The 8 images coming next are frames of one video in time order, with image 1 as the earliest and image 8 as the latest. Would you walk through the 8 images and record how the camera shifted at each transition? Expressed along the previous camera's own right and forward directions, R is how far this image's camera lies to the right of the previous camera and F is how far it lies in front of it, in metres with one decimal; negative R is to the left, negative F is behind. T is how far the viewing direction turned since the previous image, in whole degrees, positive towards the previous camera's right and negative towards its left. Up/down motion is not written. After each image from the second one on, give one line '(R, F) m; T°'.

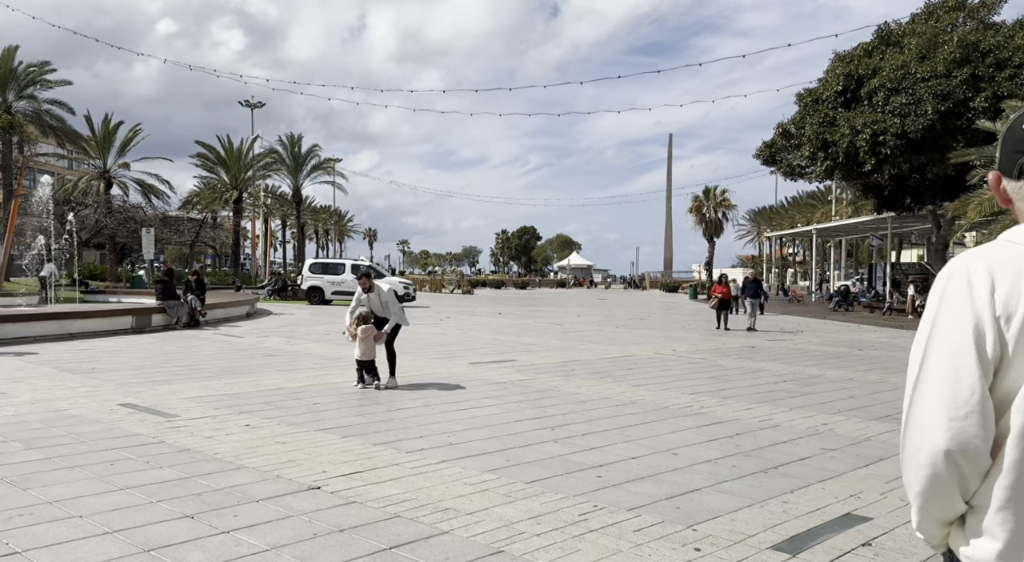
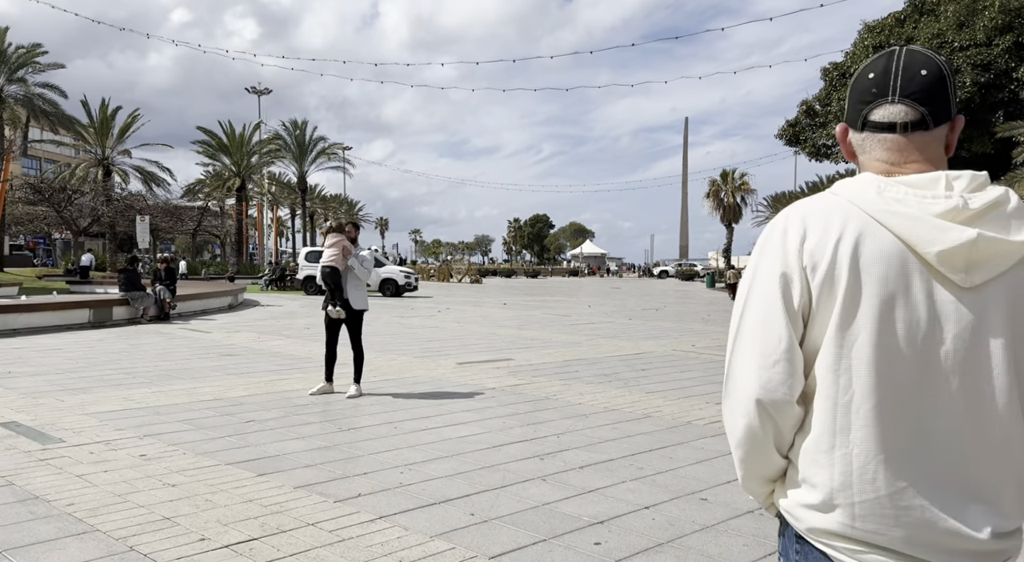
(+0.2, +1.7) m; -1°
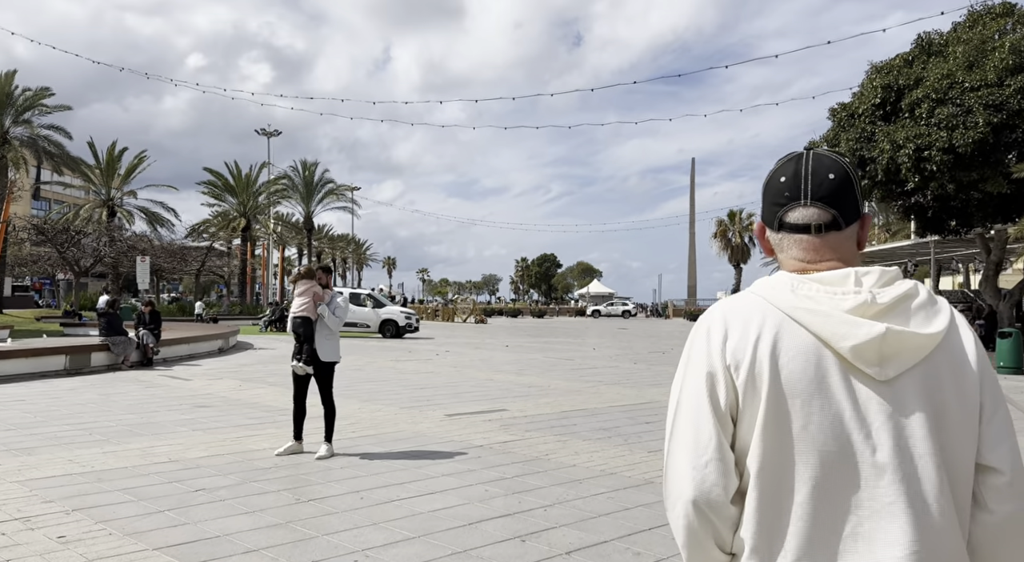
(+0.2, +0.7) m; -1°
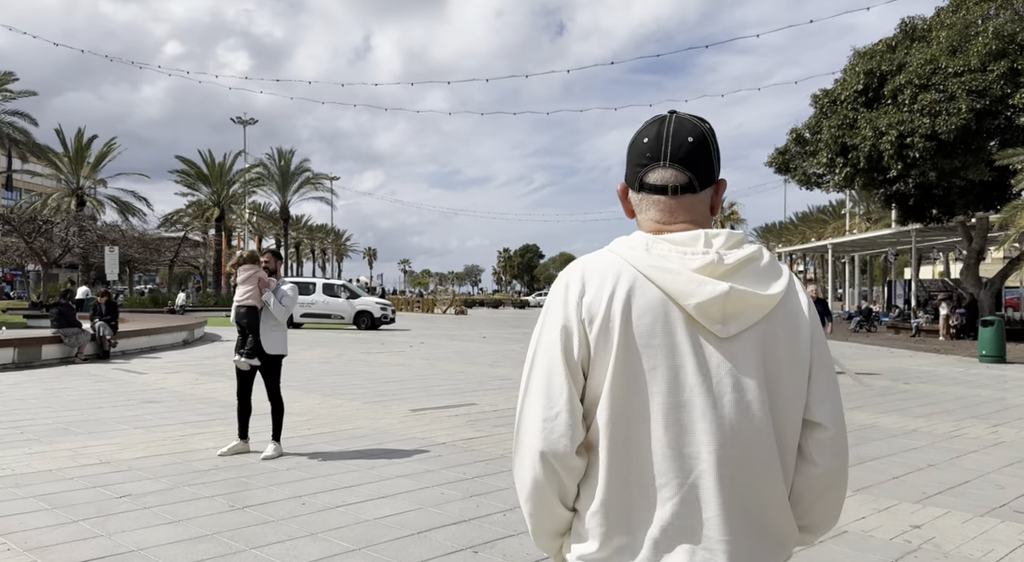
(+0.2, +0.5) m; +1°
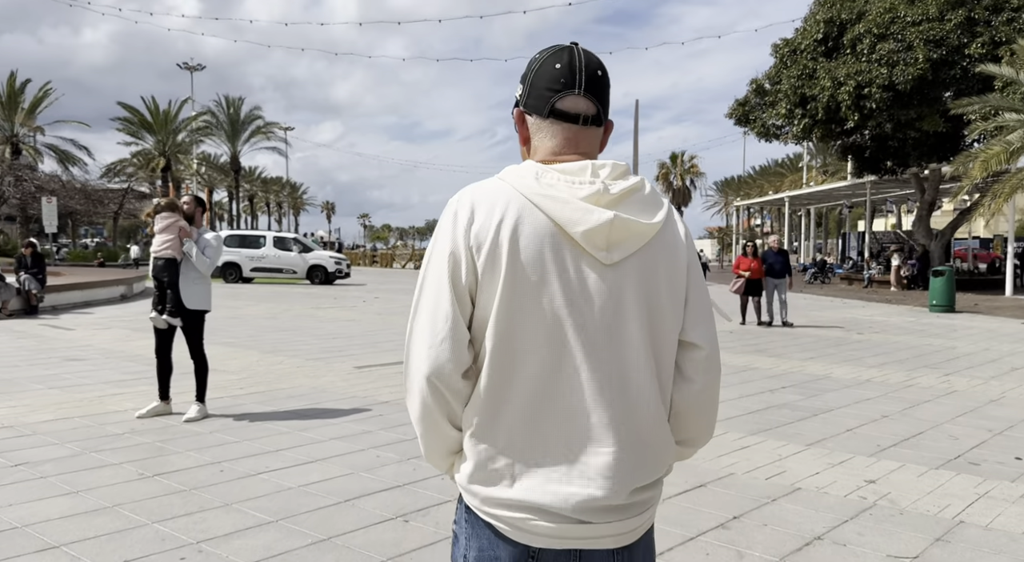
(+0.1, +0.4) m; +3°
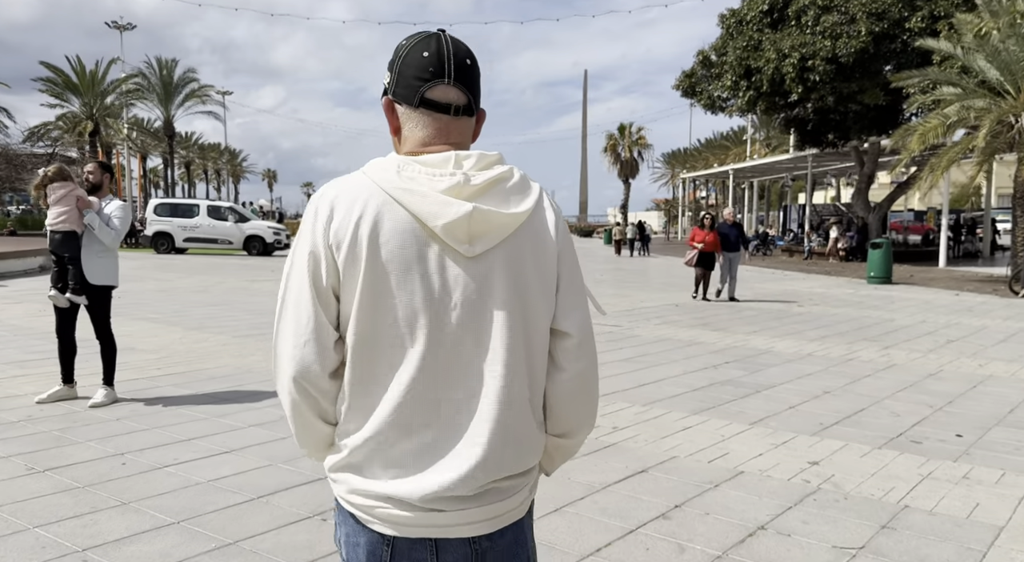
(+0.1, +0.3) m; +3°
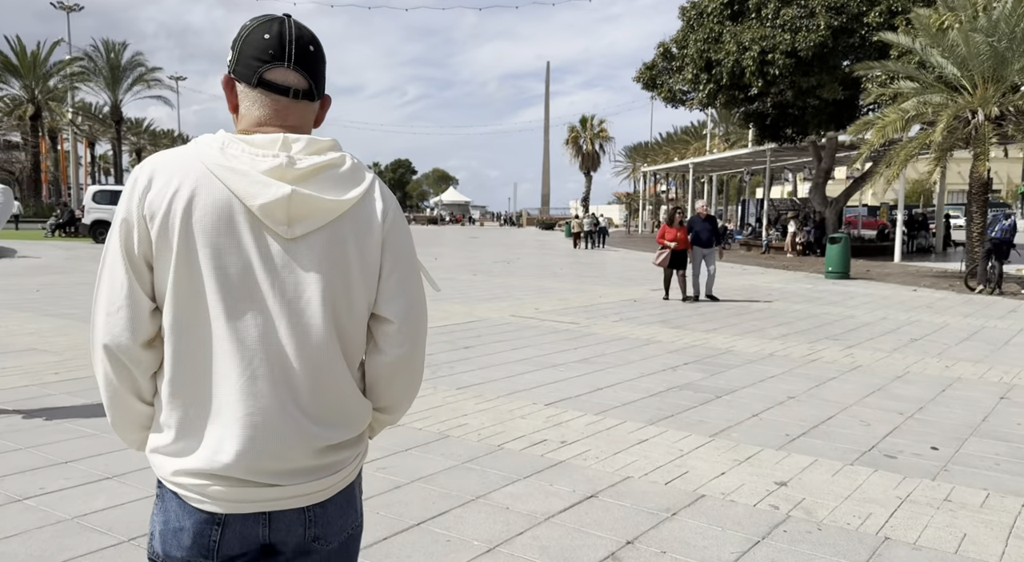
(+0.1, +0.6) m; +3°
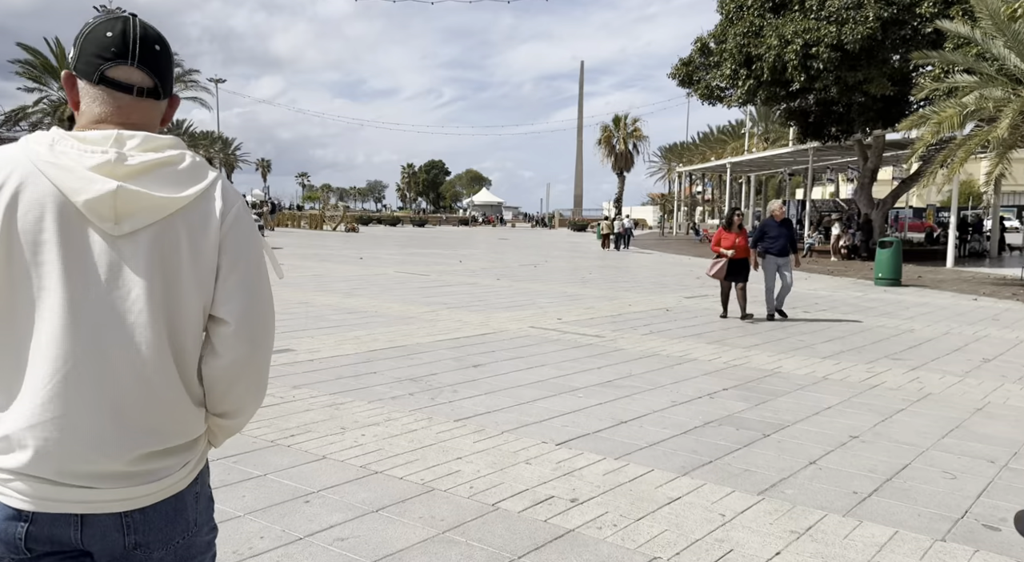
(+0.2, +1.1) m; -2°
